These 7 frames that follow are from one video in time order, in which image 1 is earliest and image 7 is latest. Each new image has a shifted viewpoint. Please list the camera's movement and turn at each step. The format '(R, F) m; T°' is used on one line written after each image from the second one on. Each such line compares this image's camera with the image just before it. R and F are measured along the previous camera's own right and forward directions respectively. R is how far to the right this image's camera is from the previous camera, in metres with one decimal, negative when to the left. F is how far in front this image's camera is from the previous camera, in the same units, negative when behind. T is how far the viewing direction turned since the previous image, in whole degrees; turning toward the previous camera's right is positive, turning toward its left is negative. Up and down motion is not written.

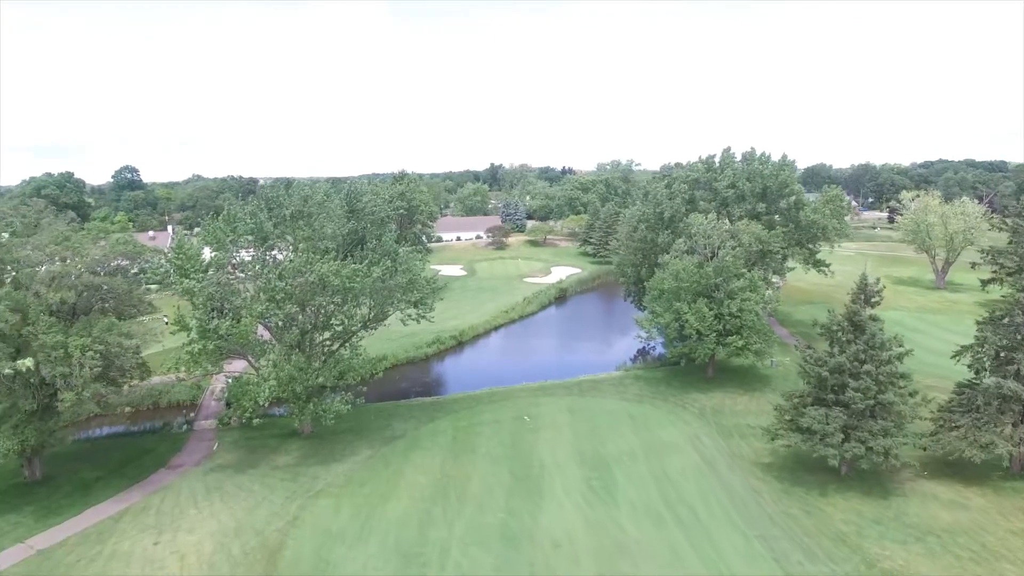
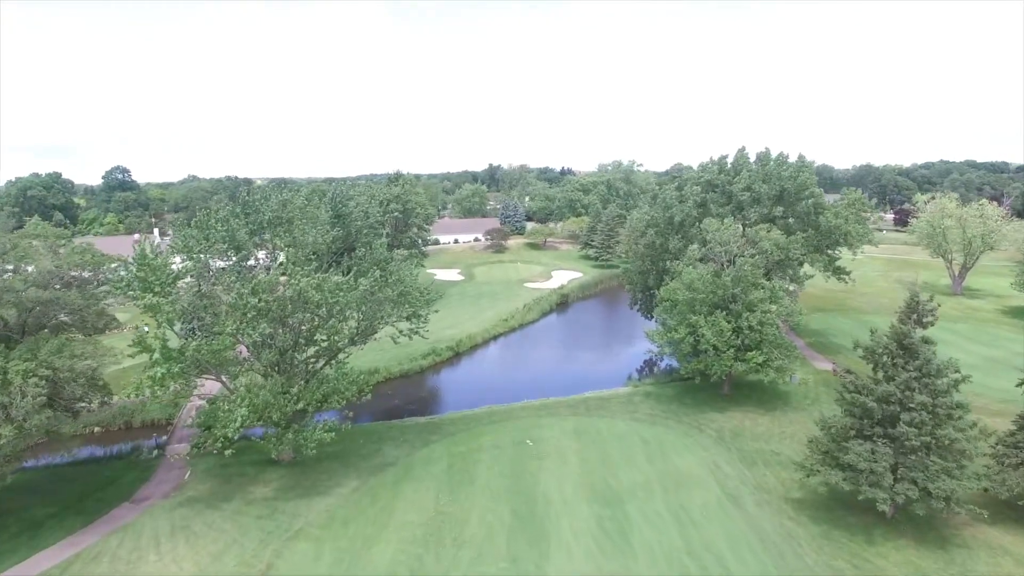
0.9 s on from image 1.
(-0.1, +2.1) m; 0°
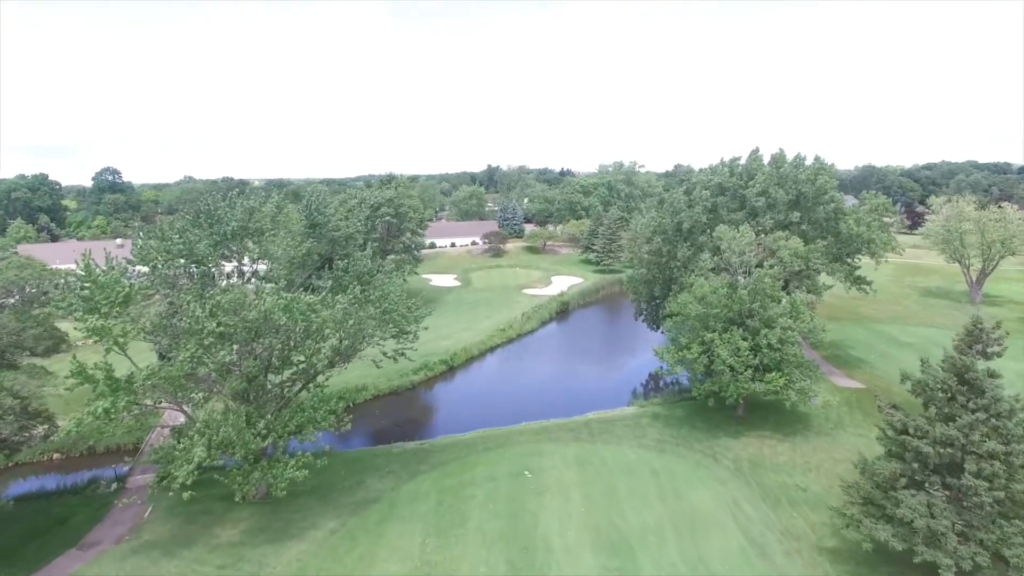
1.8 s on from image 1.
(+0.1, +2.1) m; 0°
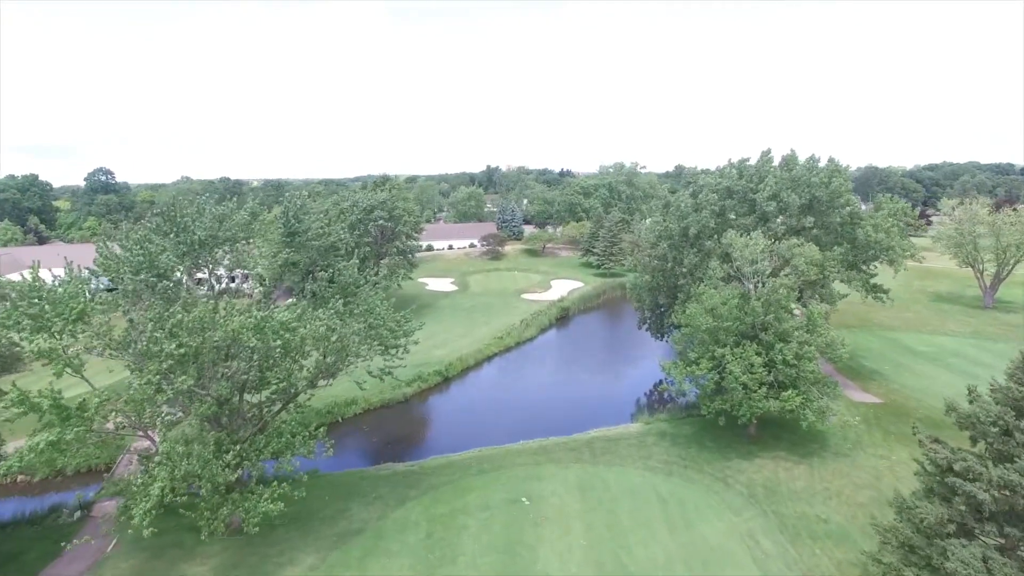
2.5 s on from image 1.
(+0.1, +1.5) m; 0°
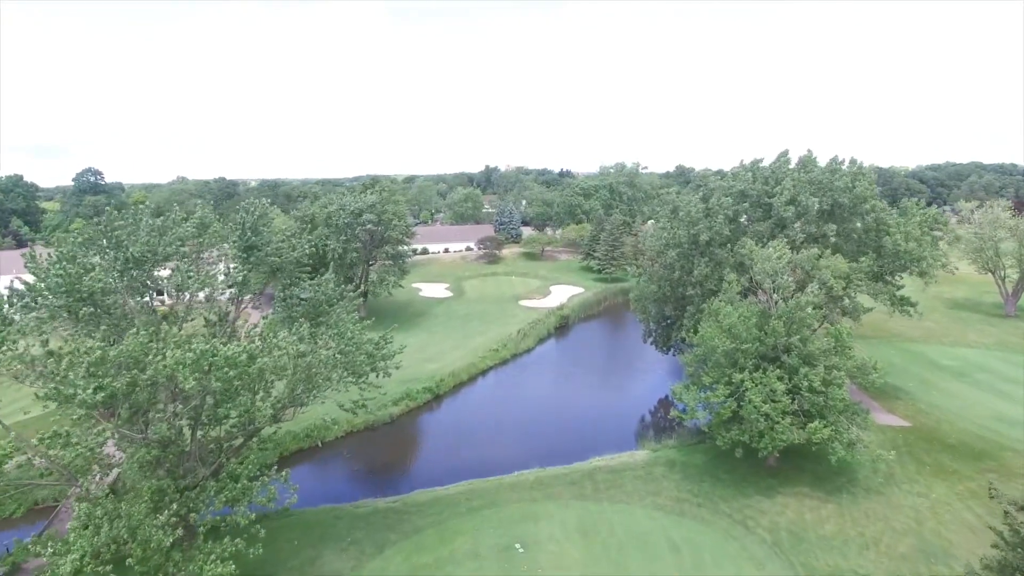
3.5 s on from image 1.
(+0.2, +2.3) m; 0°
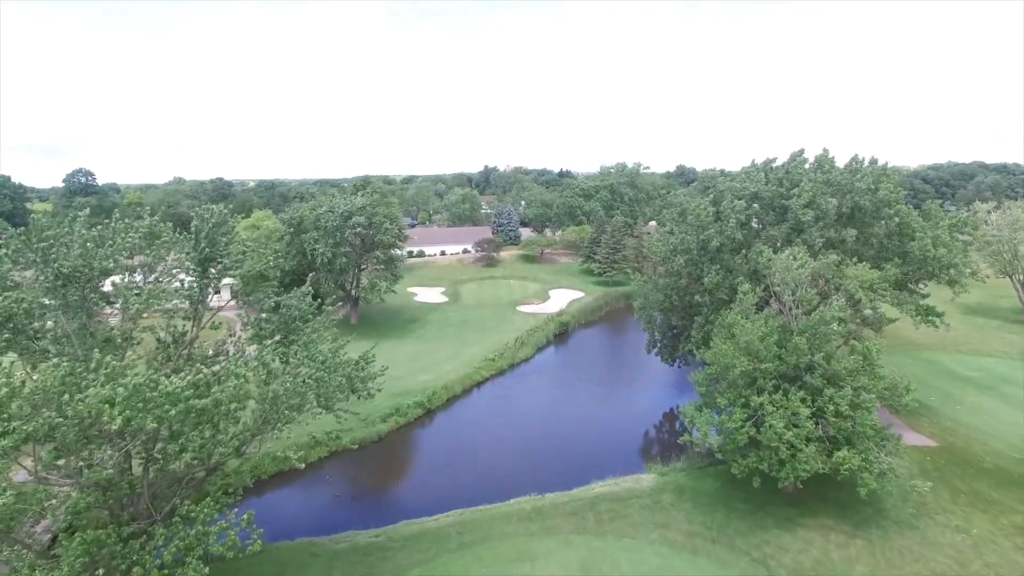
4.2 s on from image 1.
(+0.2, +1.8) m; 0°
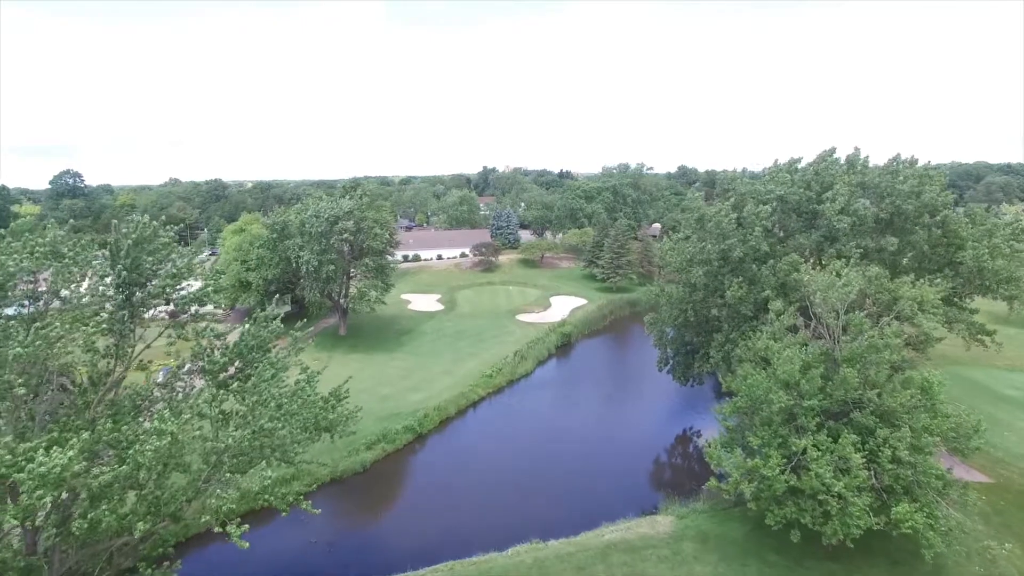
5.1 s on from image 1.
(0.0, +2.6) m; 0°
